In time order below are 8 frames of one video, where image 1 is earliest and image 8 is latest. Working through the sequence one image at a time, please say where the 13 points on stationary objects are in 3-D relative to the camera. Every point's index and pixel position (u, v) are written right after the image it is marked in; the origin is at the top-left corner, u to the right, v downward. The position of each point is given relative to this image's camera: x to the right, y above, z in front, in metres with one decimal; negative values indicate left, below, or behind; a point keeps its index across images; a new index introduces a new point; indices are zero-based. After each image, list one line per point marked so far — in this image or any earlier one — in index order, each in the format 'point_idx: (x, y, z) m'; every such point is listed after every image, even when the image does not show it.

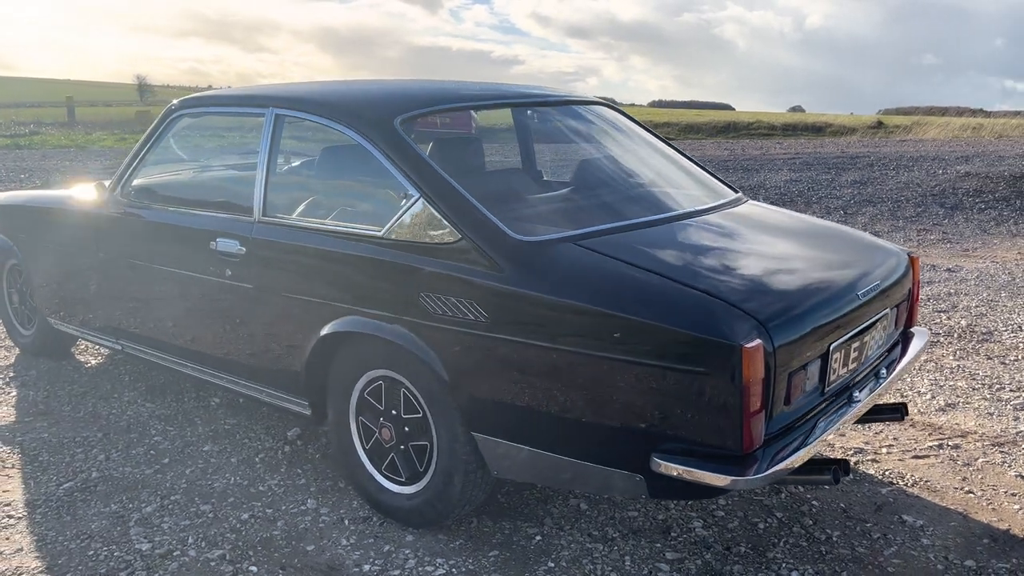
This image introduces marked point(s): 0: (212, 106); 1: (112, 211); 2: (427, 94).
0: (-1.2, +0.8, +3.6) m
1: (-1.8, +0.4, +4.0) m
2: (-0.3, +0.7, +3.2) m
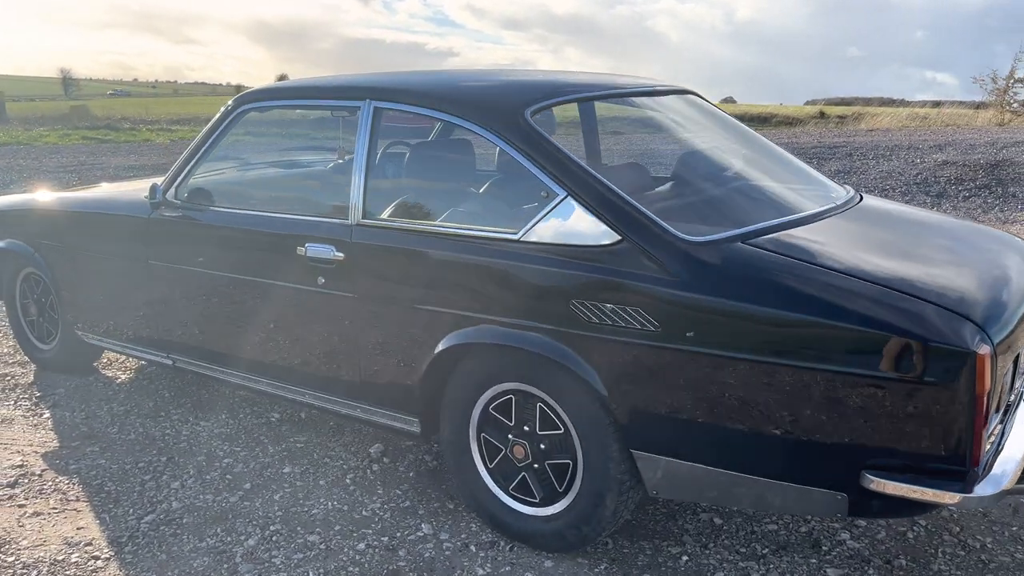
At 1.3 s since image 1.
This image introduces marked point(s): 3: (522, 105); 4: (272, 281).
0: (-0.8, +0.7, +3.3) m
1: (-1.5, +0.3, +3.6) m
2: (+0.1, +0.7, +3.0) m
3: (+0.1, +0.6, +2.7) m
4: (-0.9, 0.0, +3.2) m
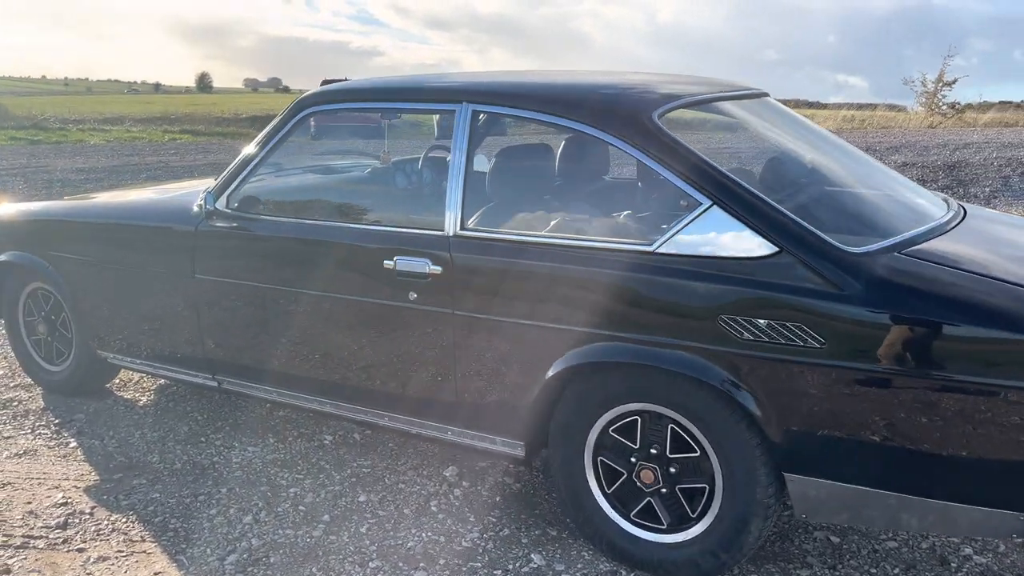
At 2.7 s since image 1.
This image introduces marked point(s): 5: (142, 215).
0: (-0.5, +0.7, +3.1) m
1: (-1.2, +0.3, +3.4) m
2: (+0.5, +0.7, +2.8) m
3: (+0.4, +0.5, +2.6) m
4: (-0.6, 0.0, +3.0) m
5: (-1.6, +0.3, +3.6) m
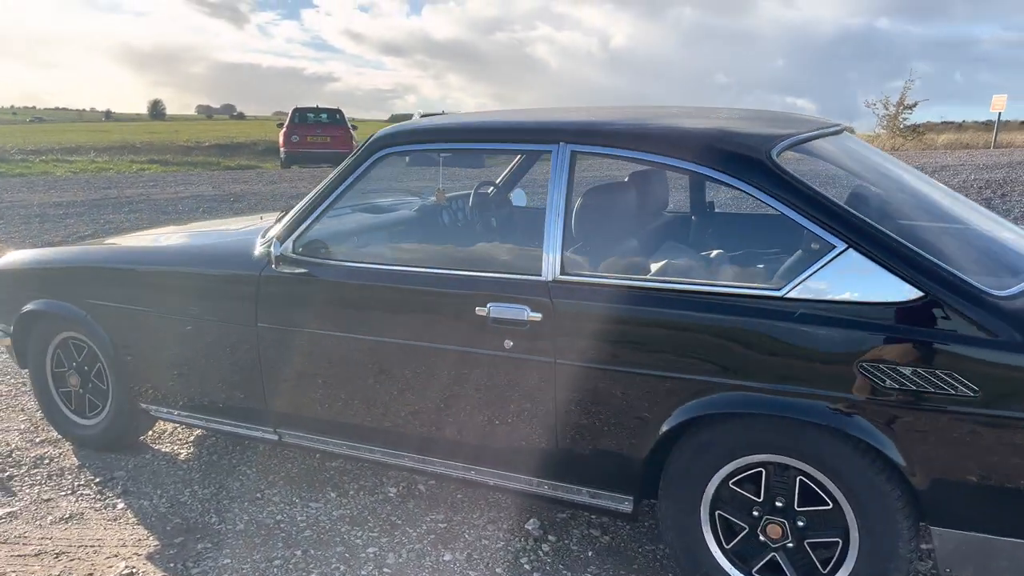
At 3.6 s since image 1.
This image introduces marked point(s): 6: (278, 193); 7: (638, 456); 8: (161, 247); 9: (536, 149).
0: (-0.3, +0.5, +3.0) m
1: (-0.9, +0.1, +3.2) m
2: (+0.7, +0.5, +2.8) m
3: (+0.7, +0.4, +2.5) m
4: (-0.3, -0.2, +2.9) m
5: (-1.3, +0.1, +3.4) m
6: (-3.3, +1.3, +11.9) m
7: (+0.4, -0.5, +2.6) m
8: (-1.5, +0.2, +3.6) m
9: (+0.1, +0.5, +2.8) m
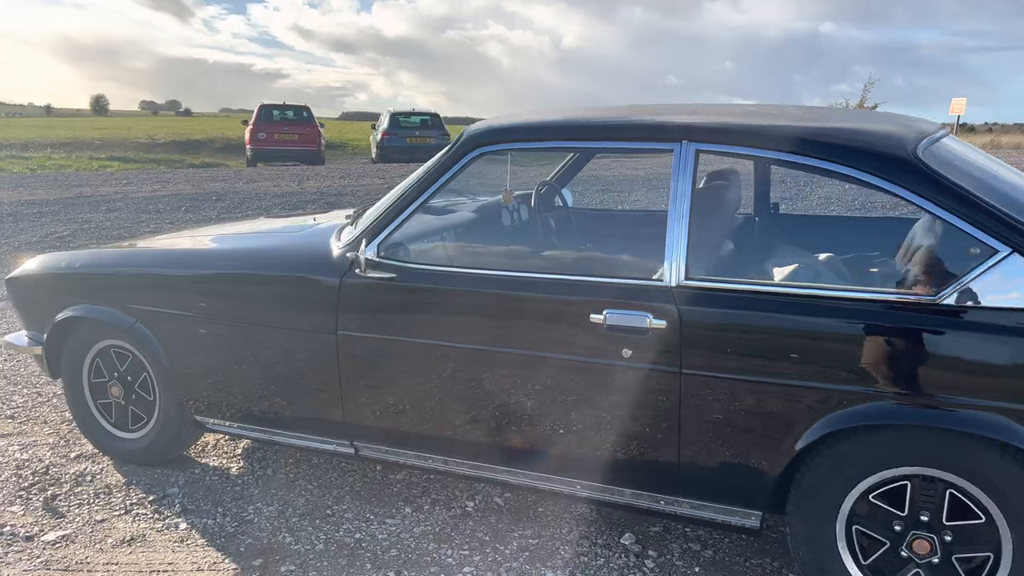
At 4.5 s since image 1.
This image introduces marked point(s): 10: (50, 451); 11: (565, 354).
0: (+0.1, +0.5, +2.9) m
1: (-0.6, +0.1, +3.0) m
2: (+1.1, +0.5, +2.7) m
3: (+1.1, +0.4, +2.4) m
4: (+0.1, -0.2, +2.7) m
5: (-1.0, +0.1, +3.2) m
6: (-3.4, +1.3, +11.5) m
7: (+0.8, -0.5, +2.5) m
8: (-1.2, +0.2, +3.4) m
9: (+0.4, +0.4, +2.7) m
10: (-2.0, -0.7, +3.7) m
11: (+0.1, -0.2, +2.7) m
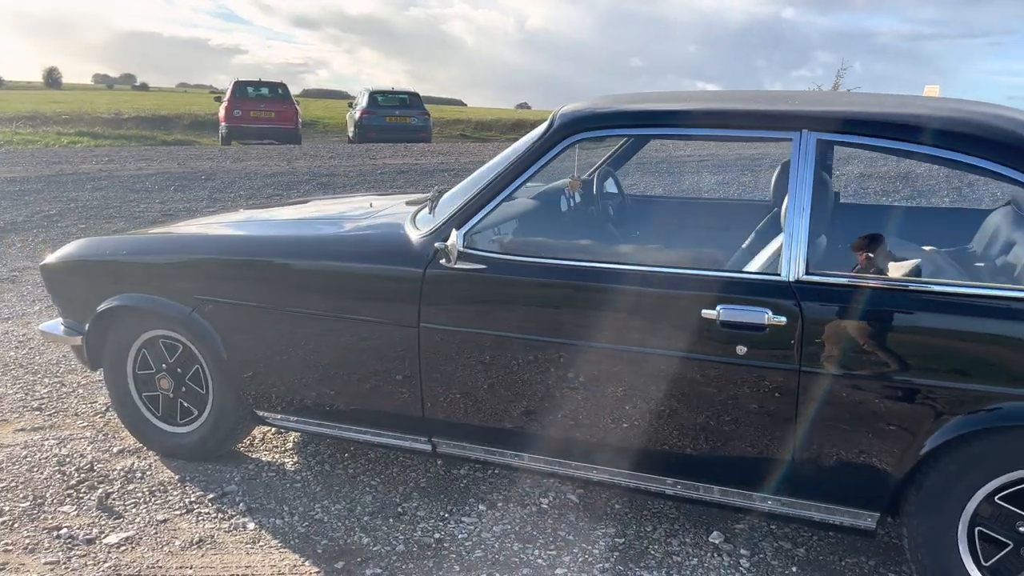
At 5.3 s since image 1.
0: (+0.4, +0.5, +2.7) m
1: (-0.3, +0.1, +2.9) m
2: (+1.4, +0.5, +2.6) m
3: (+1.4, +0.4, +2.4) m
4: (+0.4, -0.2, +2.7) m
5: (-0.7, +0.1, +3.1) m
6: (-3.5, +1.6, +11.3) m
7: (+1.1, -0.5, +2.5) m
8: (-0.9, +0.2, +3.2) m
9: (+0.7, +0.5, +2.6) m
10: (-1.8, -0.7, +3.5) m
11: (+0.5, -0.2, +2.6) m
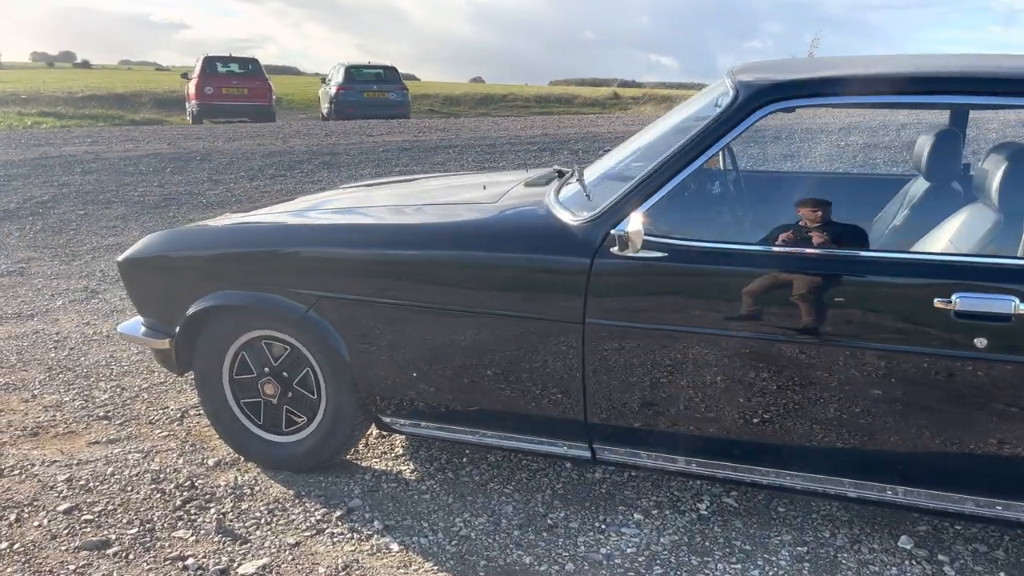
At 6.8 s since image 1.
0: (+0.9, +0.6, +2.5) m
1: (+0.2, +0.1, +2.6) m
2: (+1.9, +0.6, +2.4) m
3: (+1.9, +0.5, +2.2) m
4: (+0.9, -0.1, +2.4) m
5: (-0.2, +0.2, +2.8) m
6: (-3.4, +1.7, +10.8) m
7: (+1.6, -0.5, +2.3) m
8: (-0.4, +0.2, +2.9) m
9: (+1.3, +0.5, +2.3) m
10: (-1.3, -0.6, +3.2) m
11: (+1.0, -0.2, +2.4) m
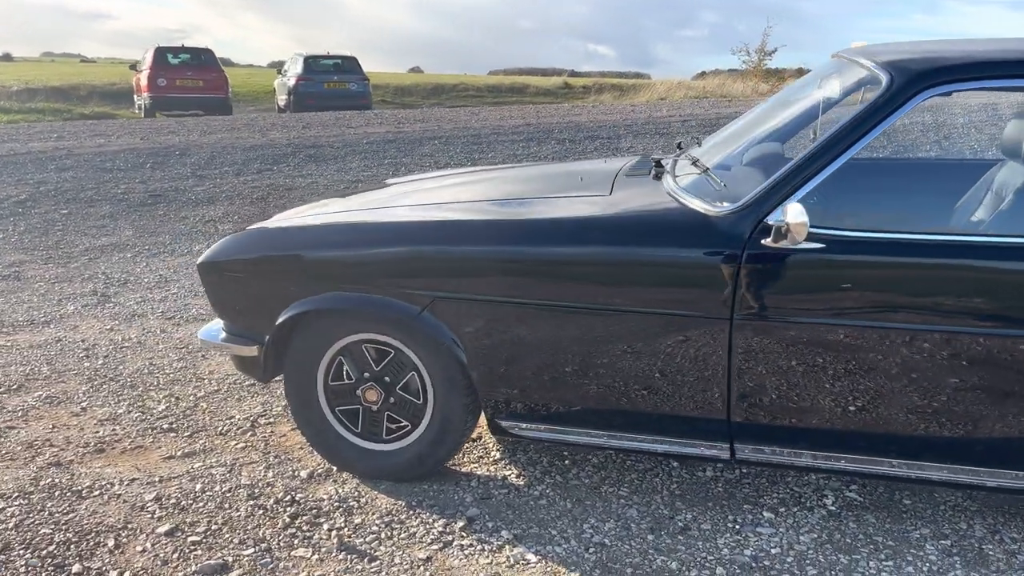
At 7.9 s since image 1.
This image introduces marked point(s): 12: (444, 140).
0: (+1.3, +0.6, +2.4) m
1: (+0.6, +0.1, +2.5) m
2: (+2.3, +0.6, +2.4) m
3: (+2.4, +0.5, +2.2) m
4: (+1.3, -0.1, +2.4) m
5: (+0.2, +0.2, +2.7) m
6: (-3.5, +1.8, +10.4) m
7: (+2.1, -0.4, +2.3) m
8: (0.0, +0.2, +2.8) m
9: (+1.7, +0.5, +2.3) m
10: (-0.9, -0.7, +3.0) m
11: (+1.4, -0.1, +2.3) m
12: (-0.9, +1.9, +11.0) m
